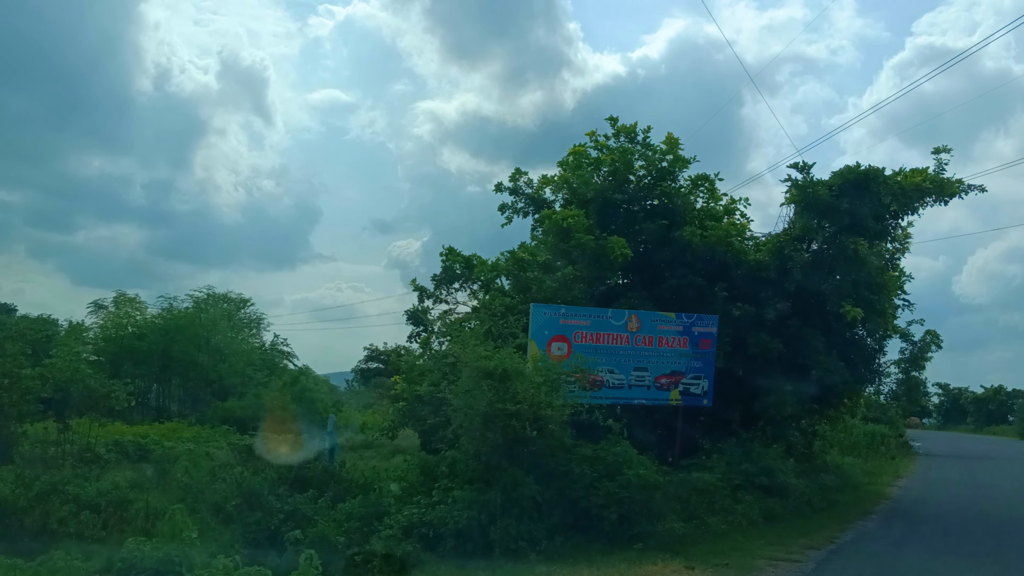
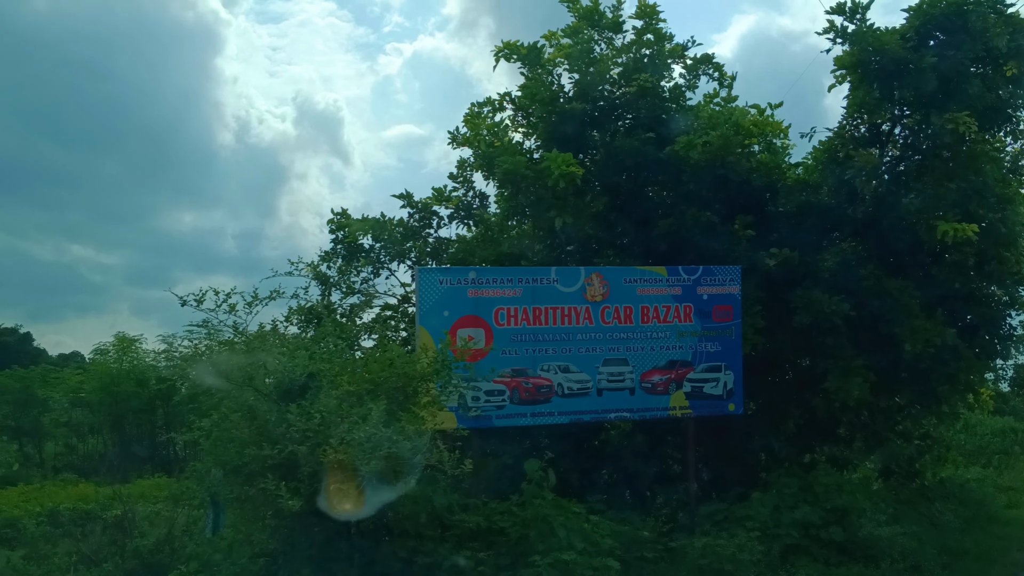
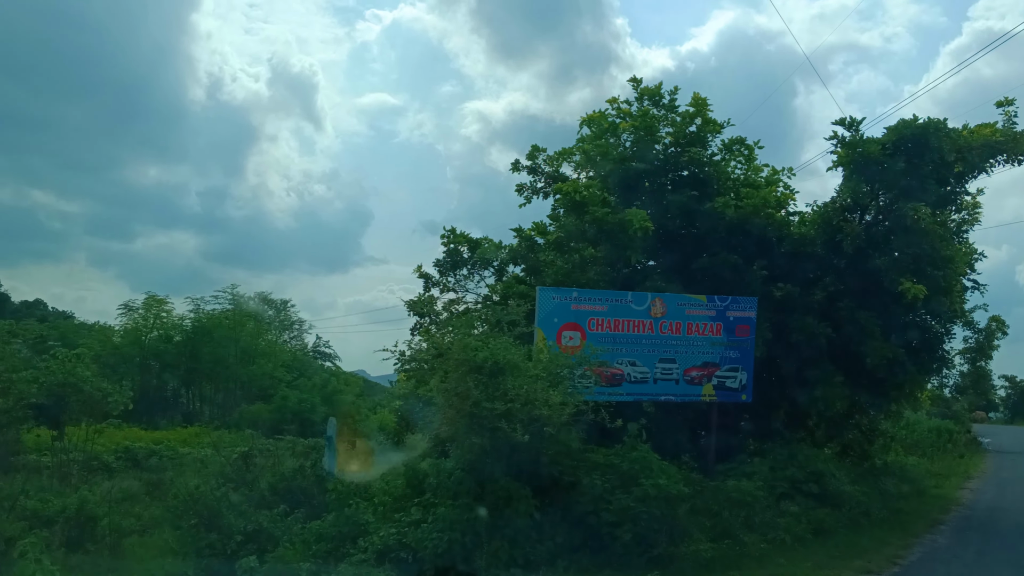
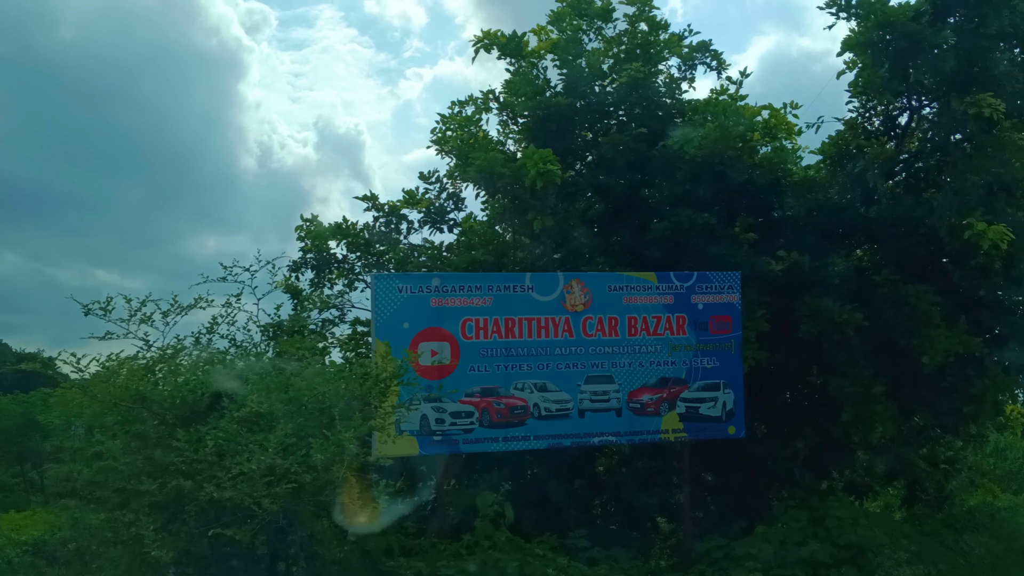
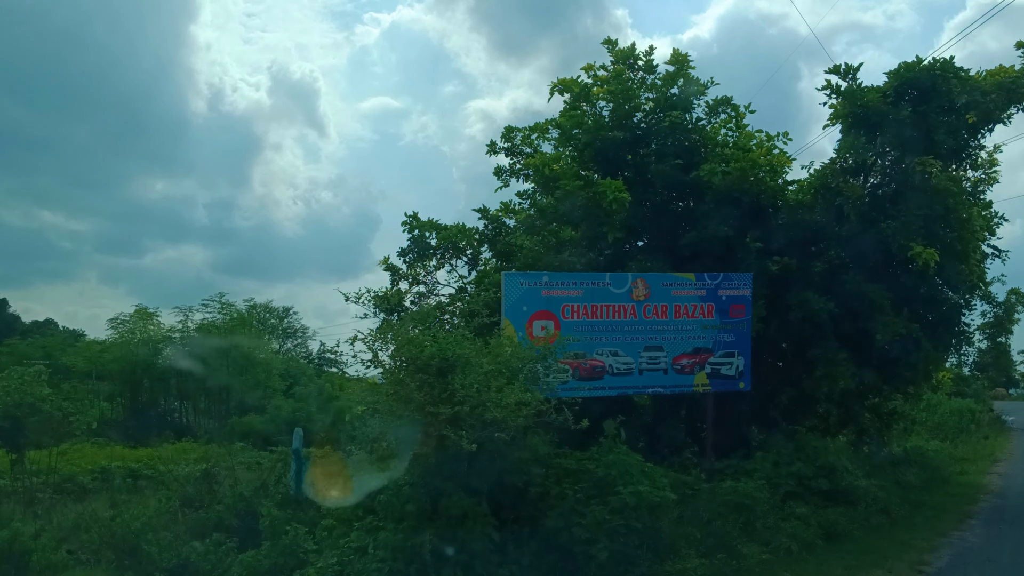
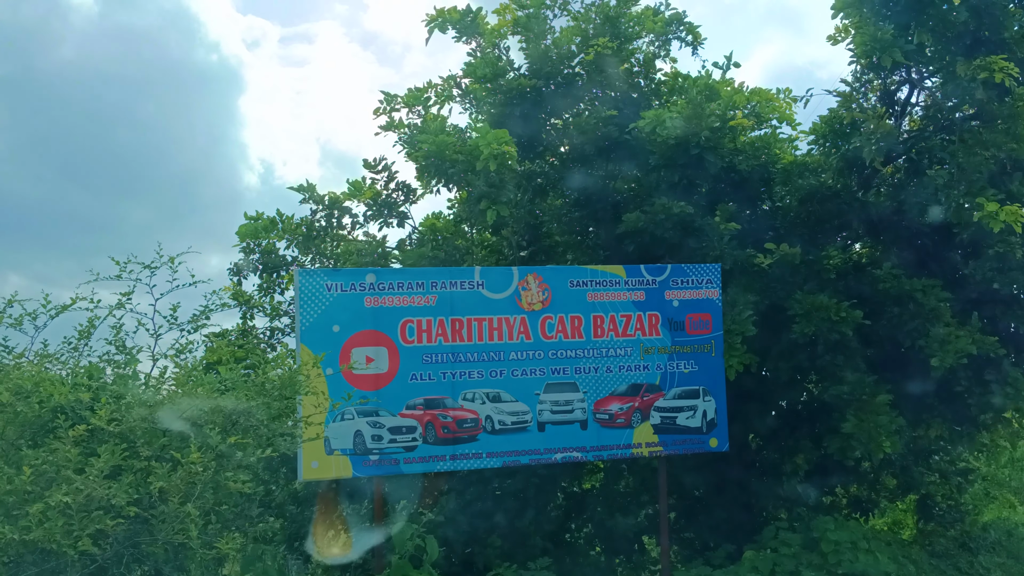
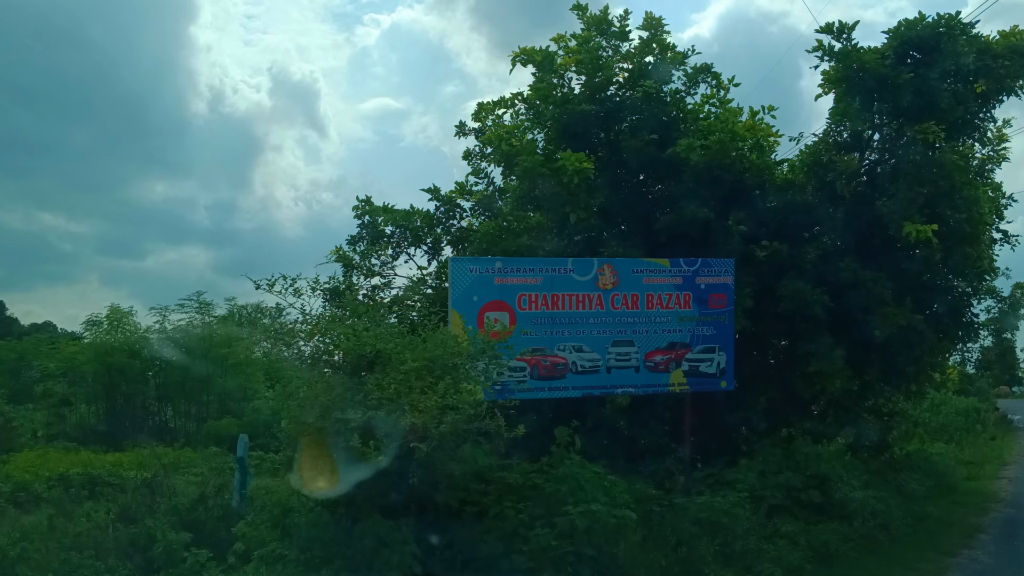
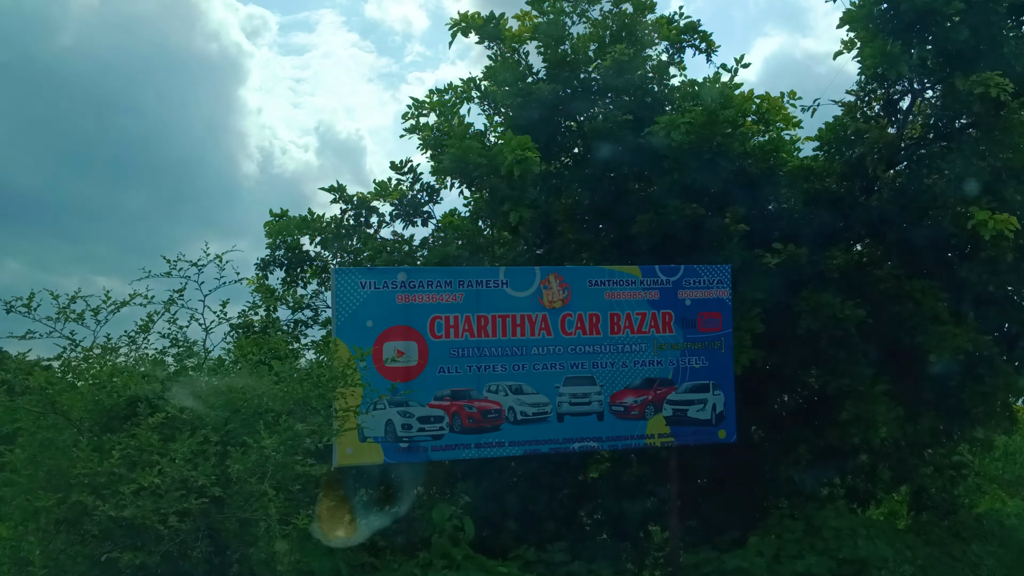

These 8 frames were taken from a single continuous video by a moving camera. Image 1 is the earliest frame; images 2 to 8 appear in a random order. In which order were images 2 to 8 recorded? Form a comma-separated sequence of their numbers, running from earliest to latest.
3, 5, 7, 2, 4, 8, 6
